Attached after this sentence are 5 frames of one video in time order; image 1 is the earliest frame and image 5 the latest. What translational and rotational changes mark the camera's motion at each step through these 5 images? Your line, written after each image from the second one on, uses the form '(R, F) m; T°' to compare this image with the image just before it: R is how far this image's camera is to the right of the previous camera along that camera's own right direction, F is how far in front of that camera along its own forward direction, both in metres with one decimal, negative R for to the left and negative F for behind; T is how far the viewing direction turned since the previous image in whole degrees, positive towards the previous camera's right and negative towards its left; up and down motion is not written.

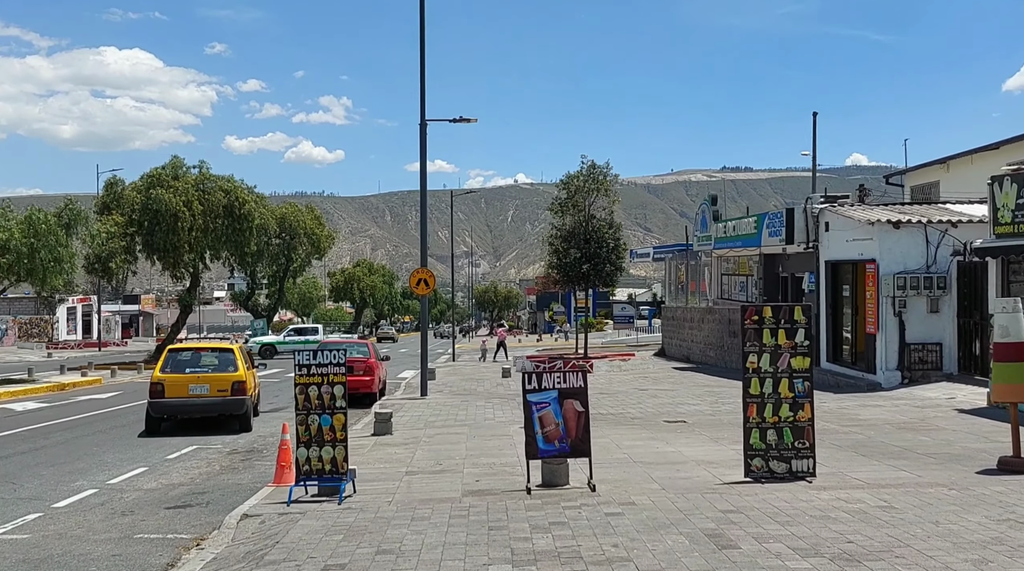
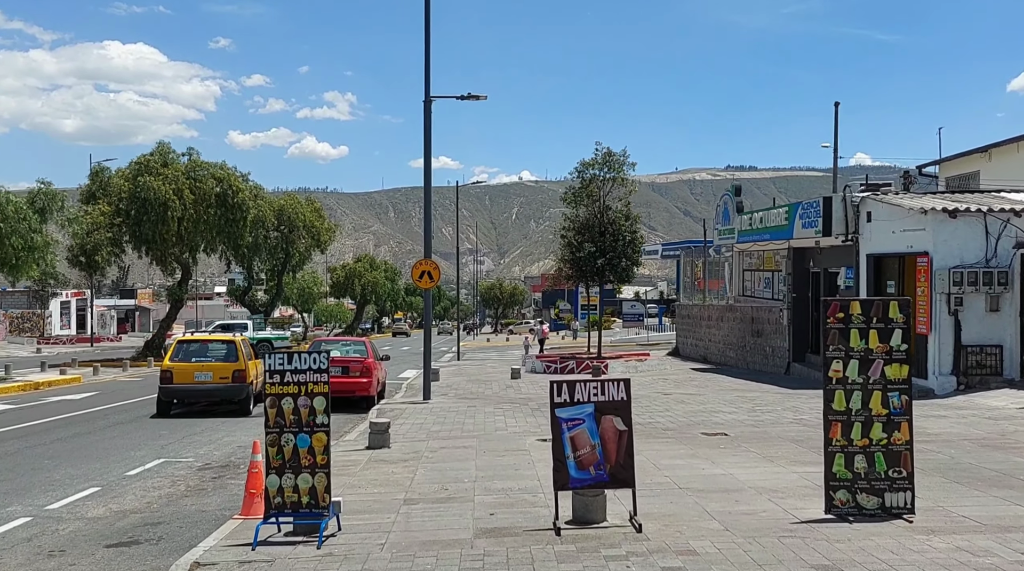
(-0.2, +1.9) m; 0°
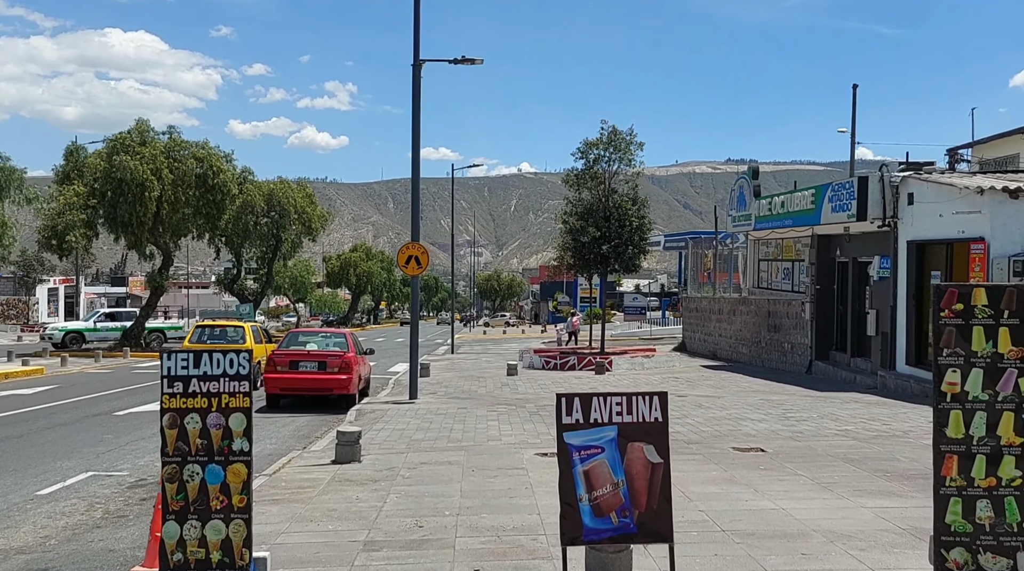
(0.0, +2.1) m; 0°
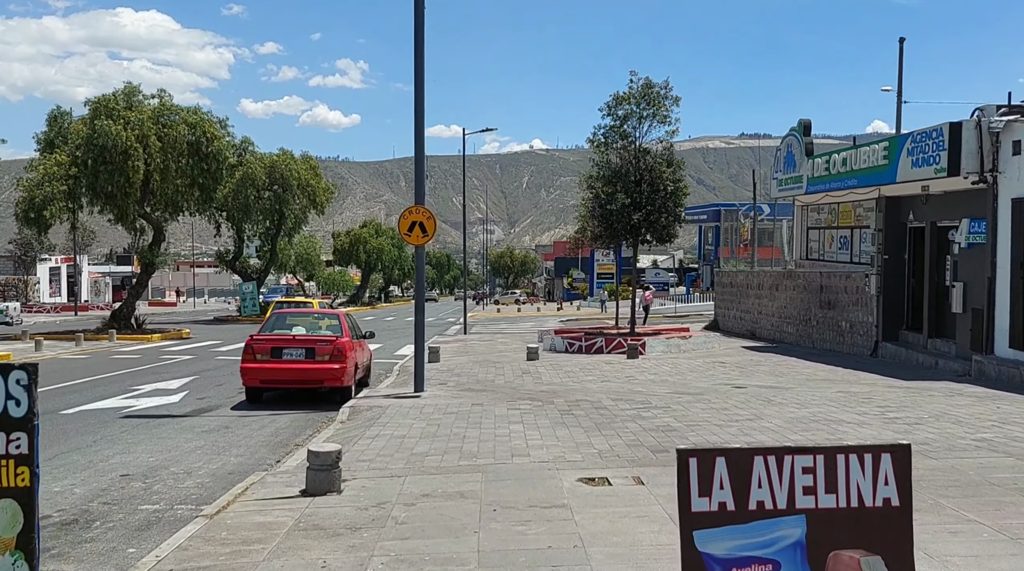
(-0.2, +3.0) m; -1°
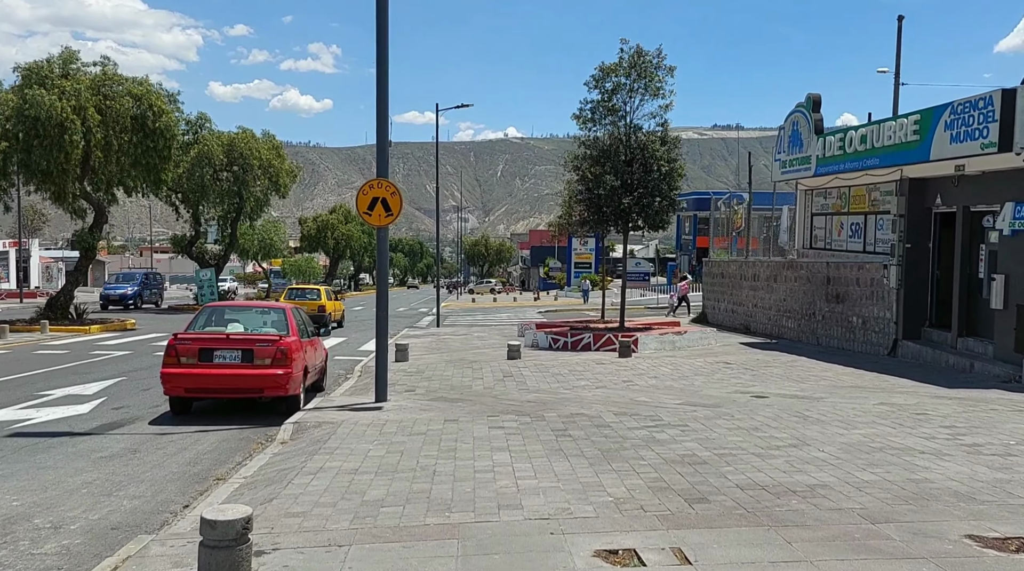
(-0.1, +2.4) m; +2°
